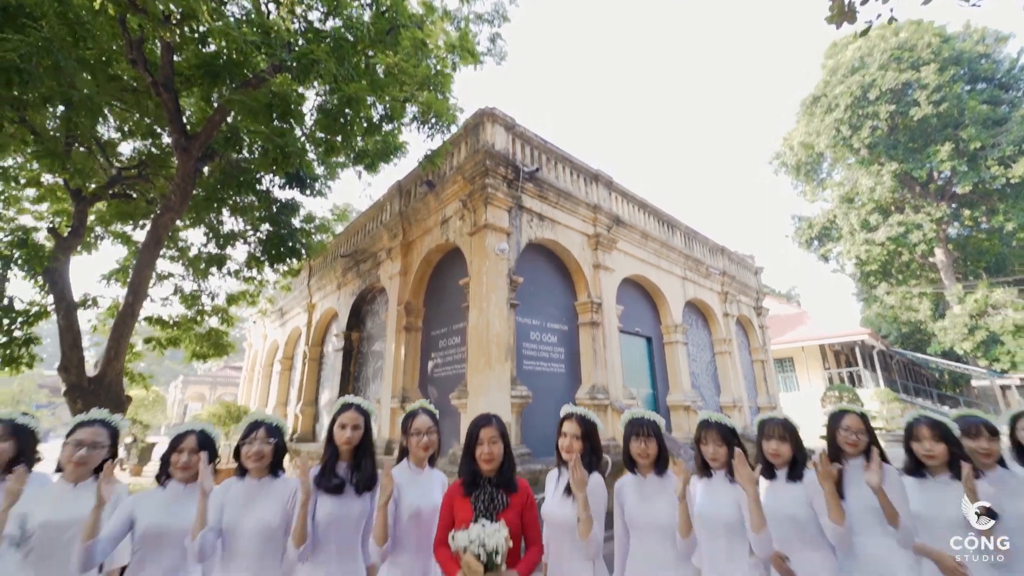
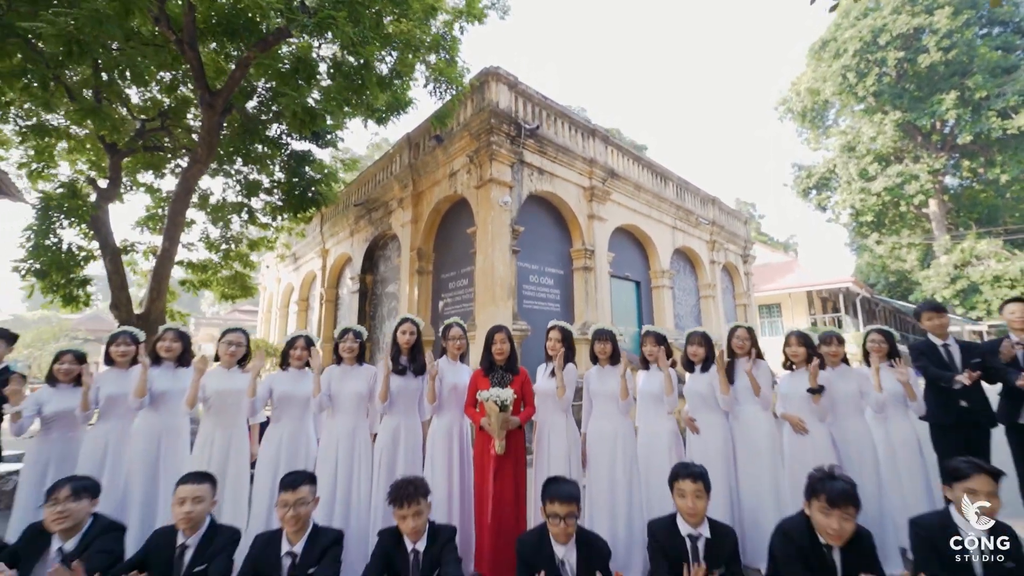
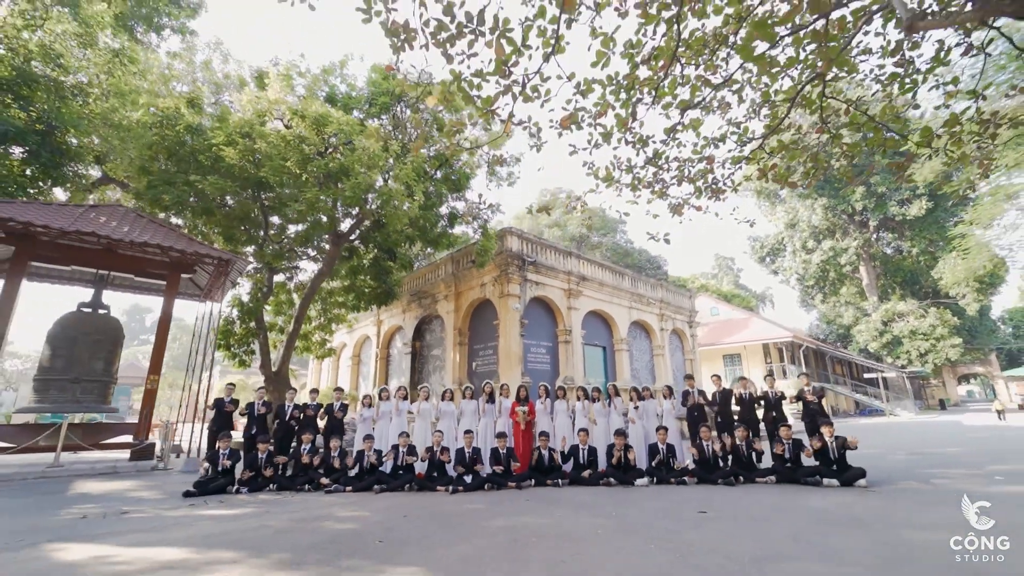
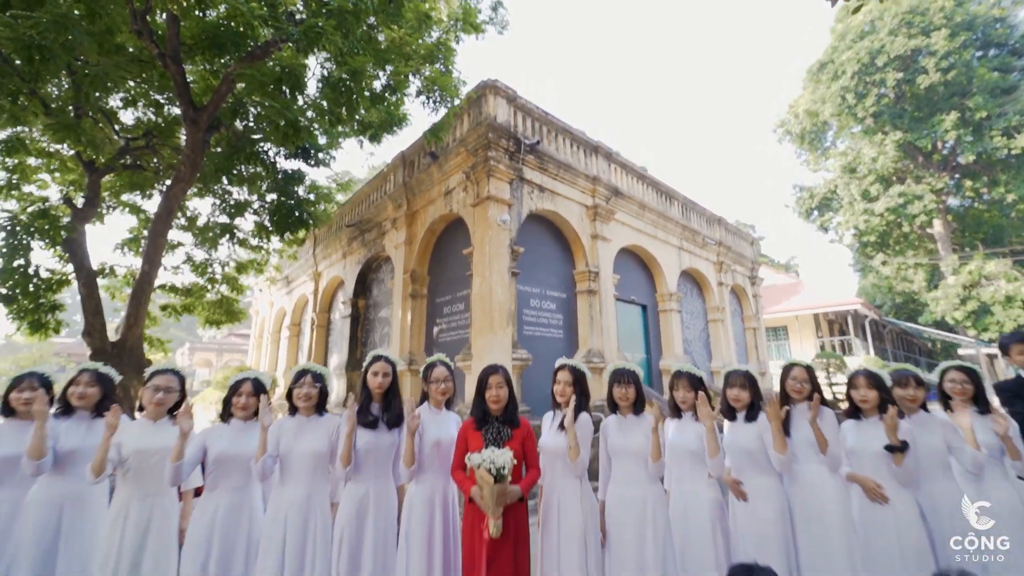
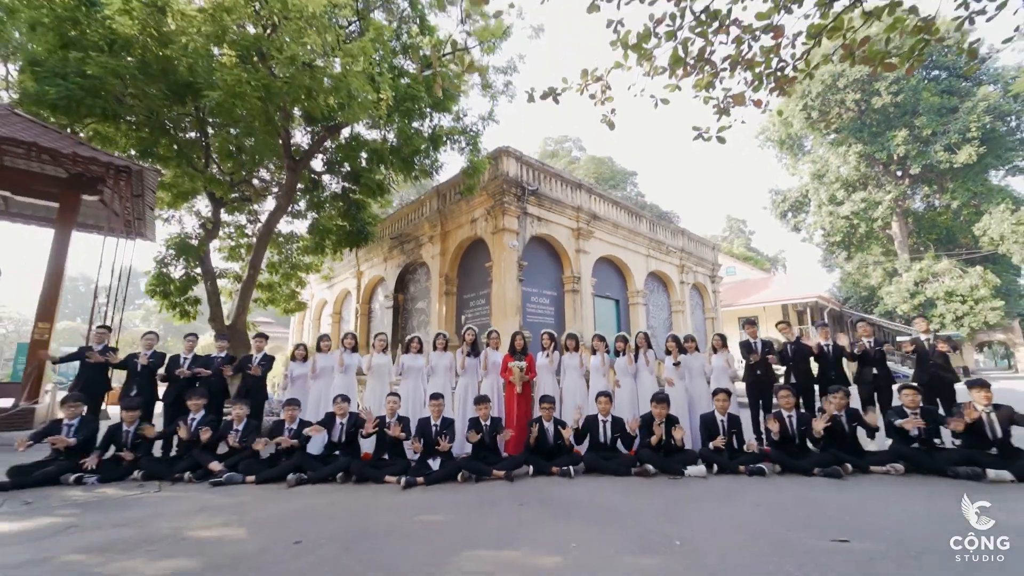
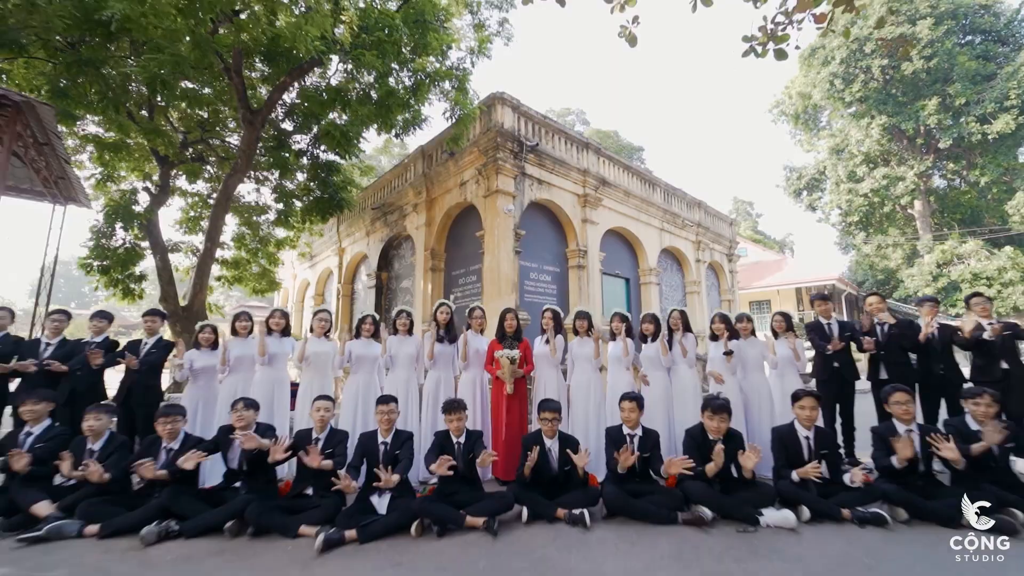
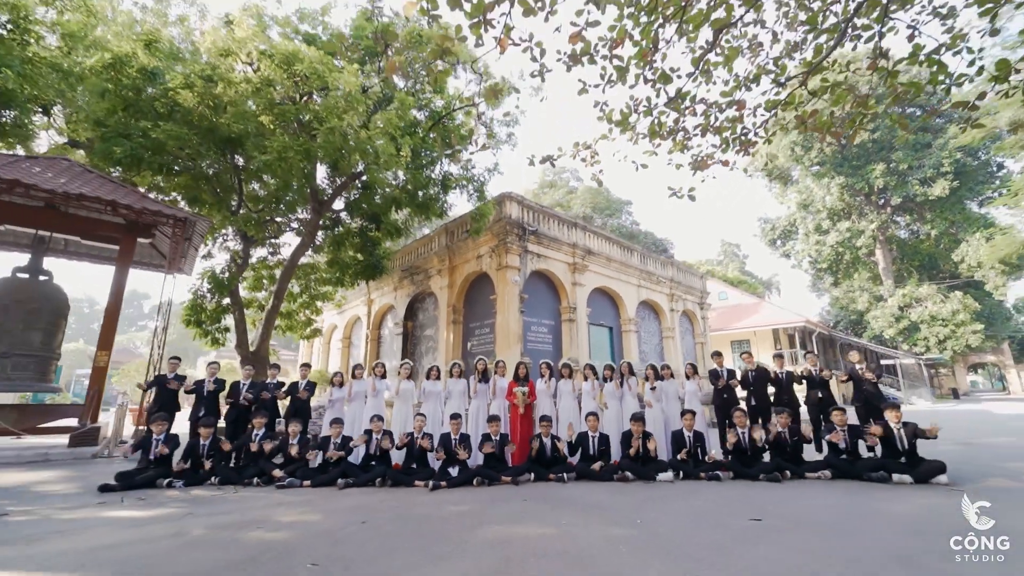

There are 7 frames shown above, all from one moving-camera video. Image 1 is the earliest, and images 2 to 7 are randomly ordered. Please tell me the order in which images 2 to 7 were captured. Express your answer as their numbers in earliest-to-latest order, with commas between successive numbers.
4, 2, 6, 5, 7, 3
